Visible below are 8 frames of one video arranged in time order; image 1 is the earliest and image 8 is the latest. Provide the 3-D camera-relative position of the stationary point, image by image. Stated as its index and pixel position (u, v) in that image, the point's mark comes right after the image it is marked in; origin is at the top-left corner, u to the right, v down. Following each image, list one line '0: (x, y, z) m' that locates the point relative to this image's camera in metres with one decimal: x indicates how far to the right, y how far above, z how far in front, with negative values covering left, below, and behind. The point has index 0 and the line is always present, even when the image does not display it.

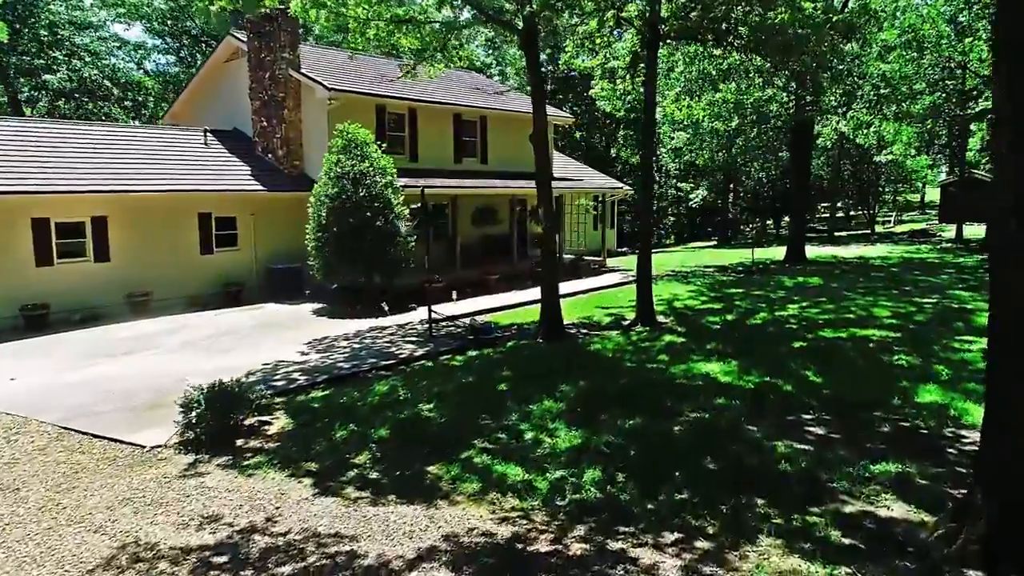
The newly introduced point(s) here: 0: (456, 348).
0: (-0.9, -1.0, +10.9) m
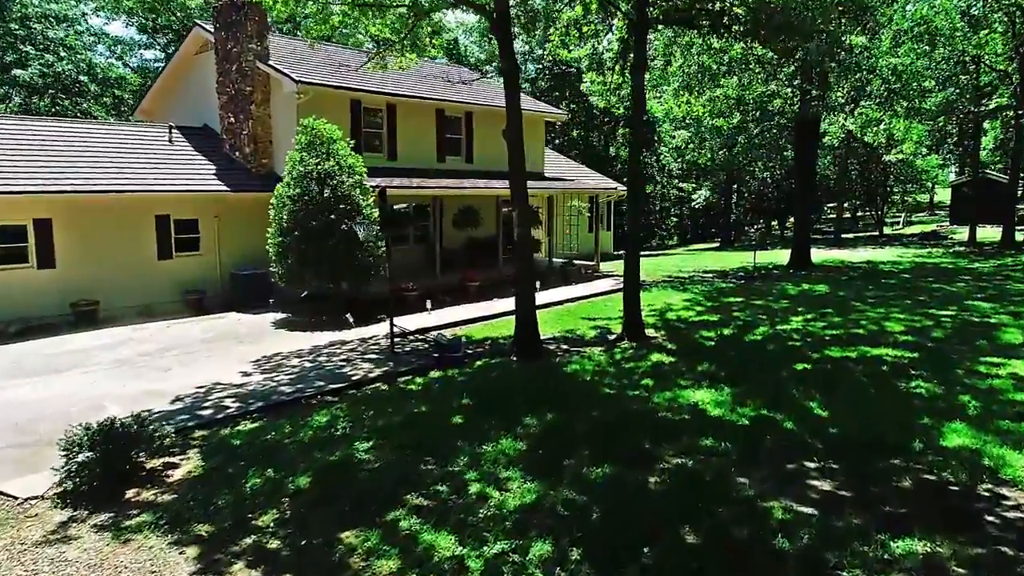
0: (-1.3, -1.1, +9.7) m
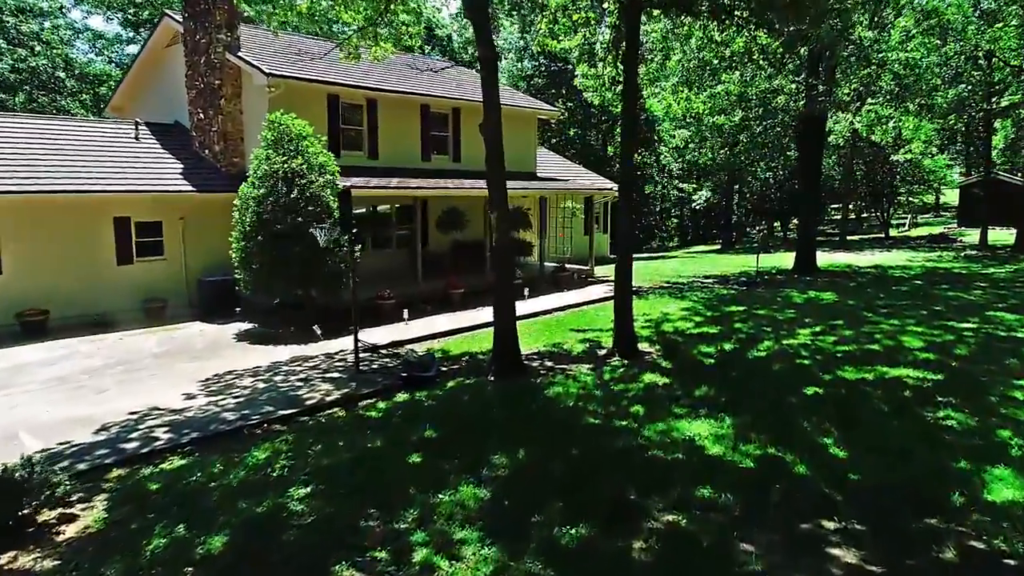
0: (-1.6, -1.3, +8.7) m
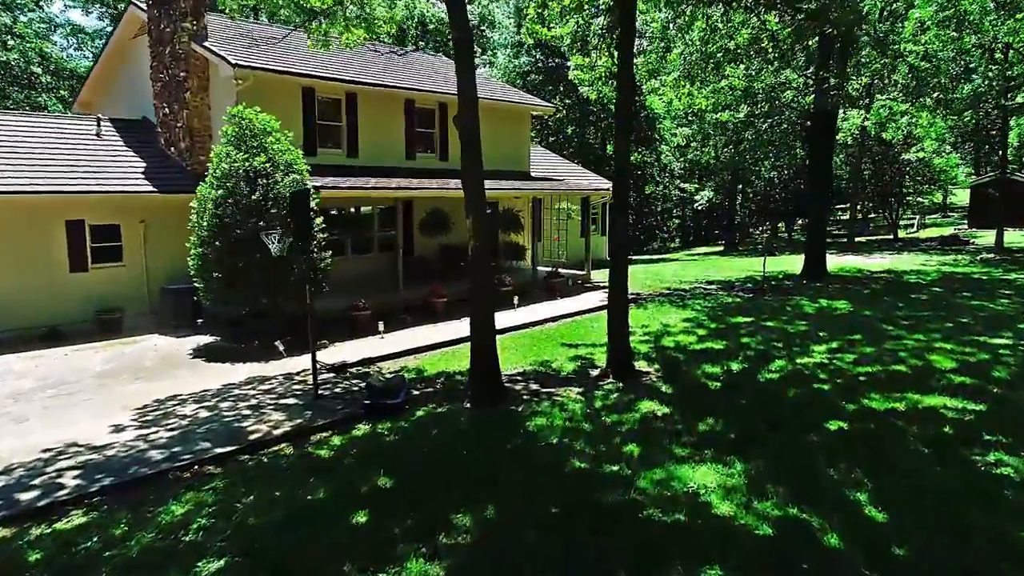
0: (-1.9, -1.4, +7.6) m
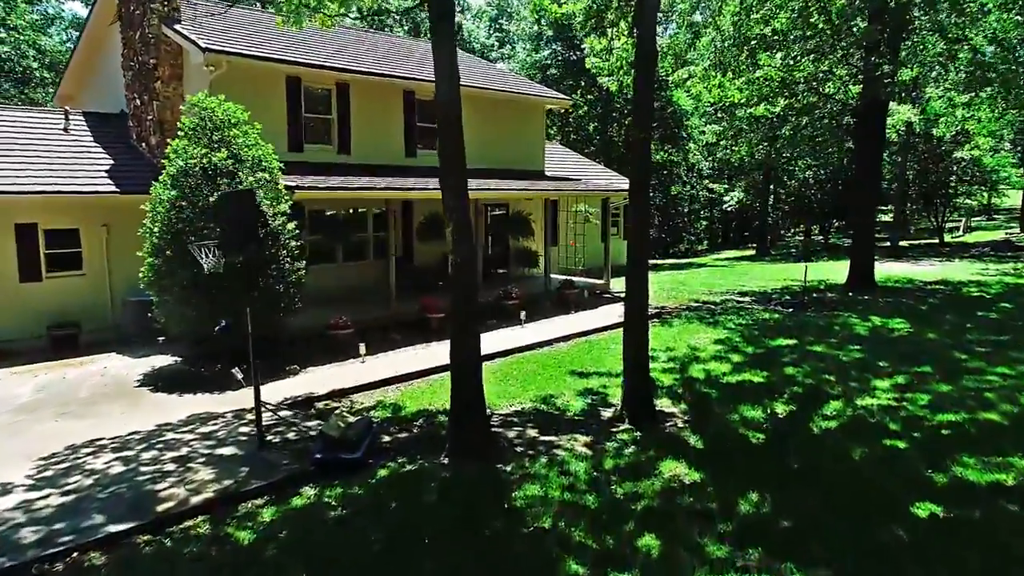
0: (-2.0, -1.7, +6.0) m
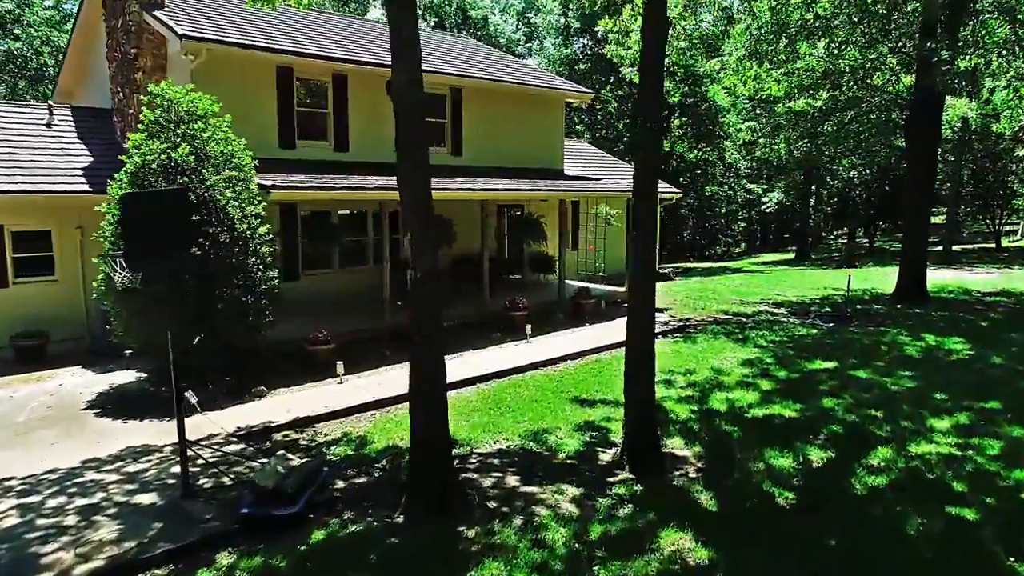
0: (-2.2, -1.8, +4.9) m
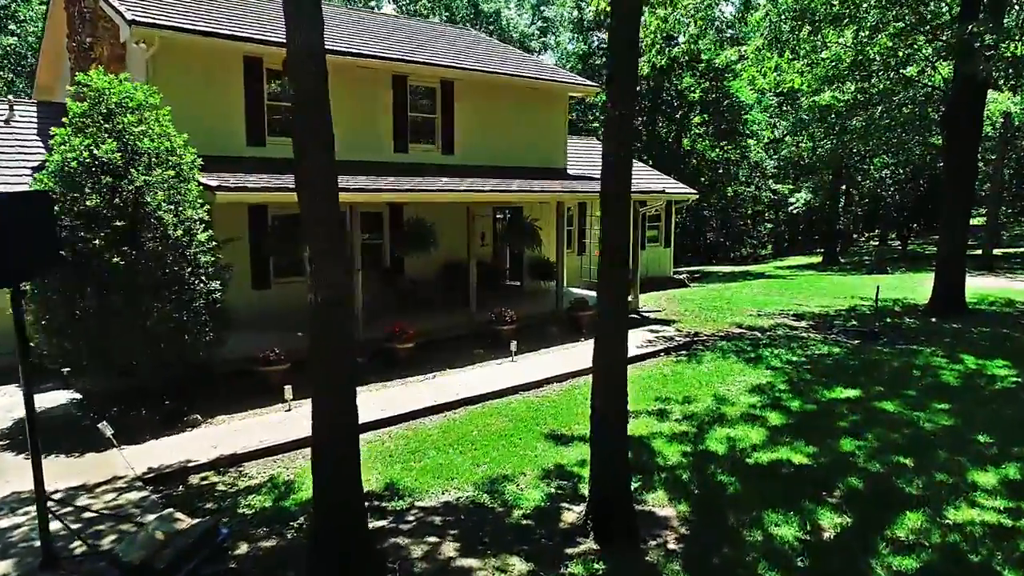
0: (-2.7, -2.0, +3.9) m
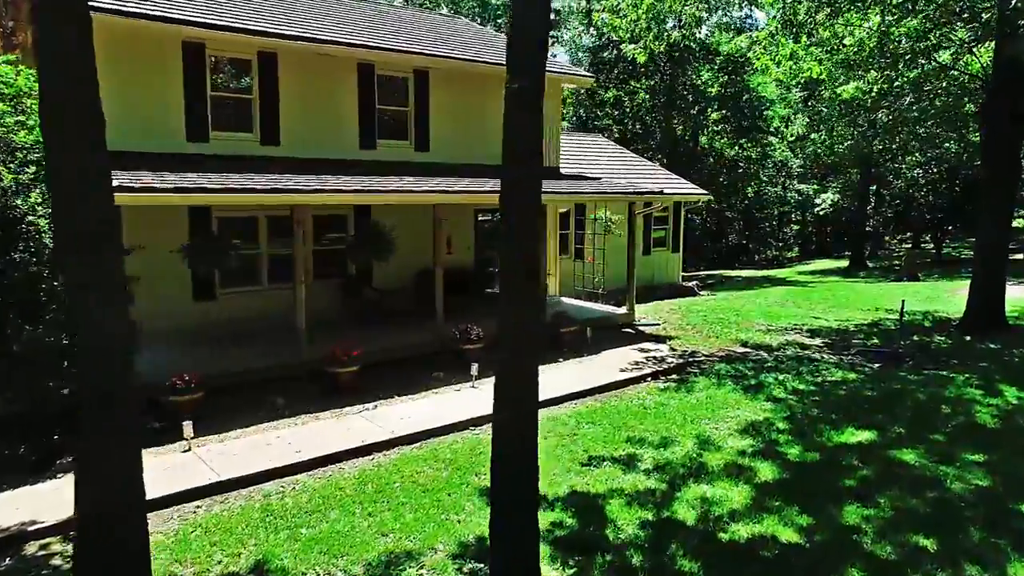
0: (-3.5, -2.2, +2.7) m
